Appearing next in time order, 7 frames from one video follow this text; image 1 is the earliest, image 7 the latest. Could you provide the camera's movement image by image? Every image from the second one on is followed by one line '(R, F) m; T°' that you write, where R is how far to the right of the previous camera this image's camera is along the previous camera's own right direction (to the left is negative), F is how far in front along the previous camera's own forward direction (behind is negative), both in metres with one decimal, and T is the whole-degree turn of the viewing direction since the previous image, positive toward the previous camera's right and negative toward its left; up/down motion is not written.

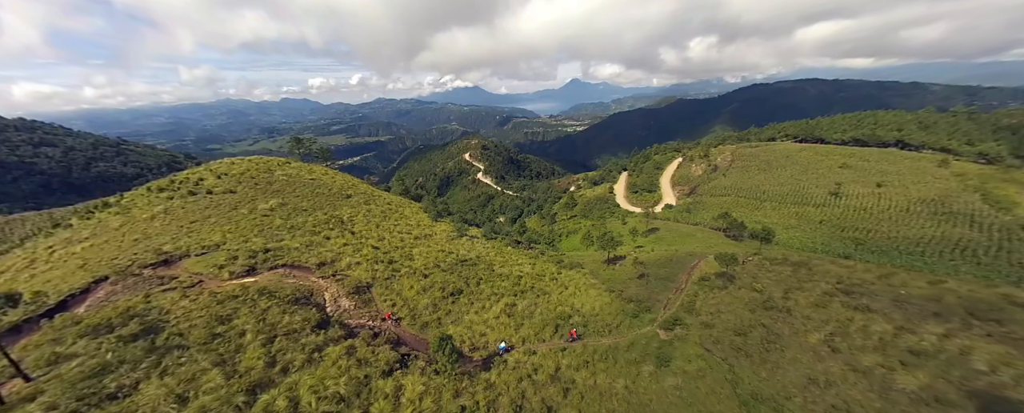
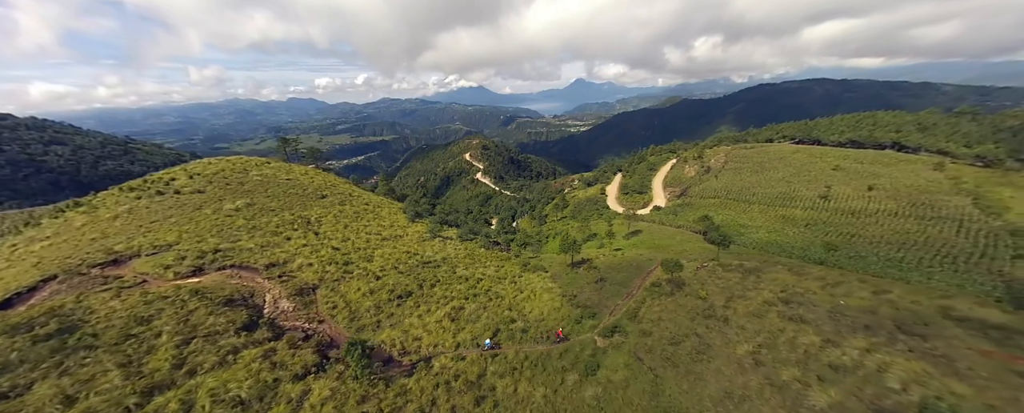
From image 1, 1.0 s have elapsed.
(+7.1, +0.6) m; -1°
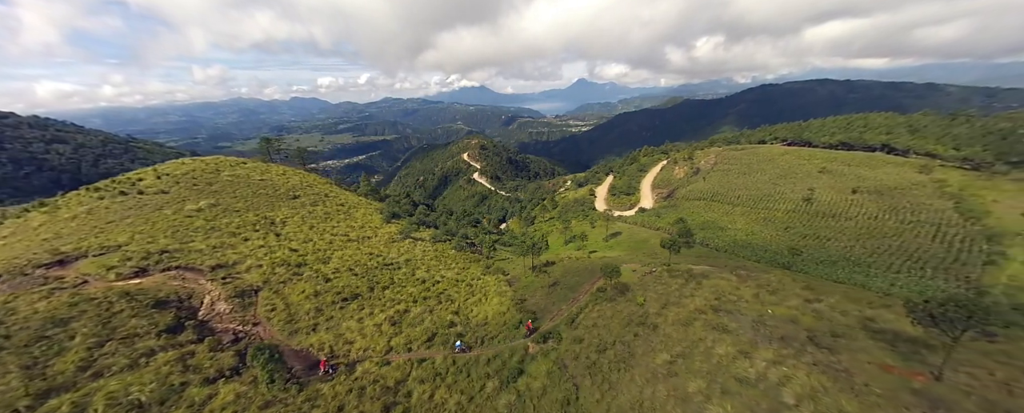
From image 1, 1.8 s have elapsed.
(+7.1, +0.5) m; 0°
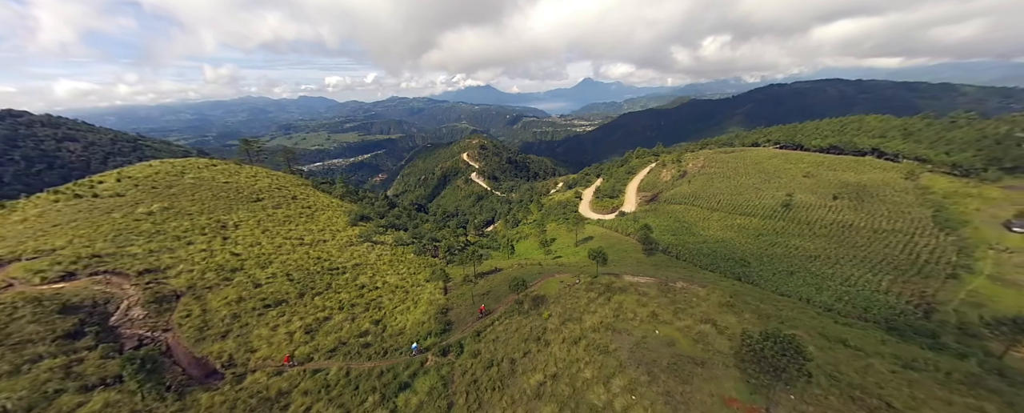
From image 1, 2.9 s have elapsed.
(+10.4, +0.7) m; -1°
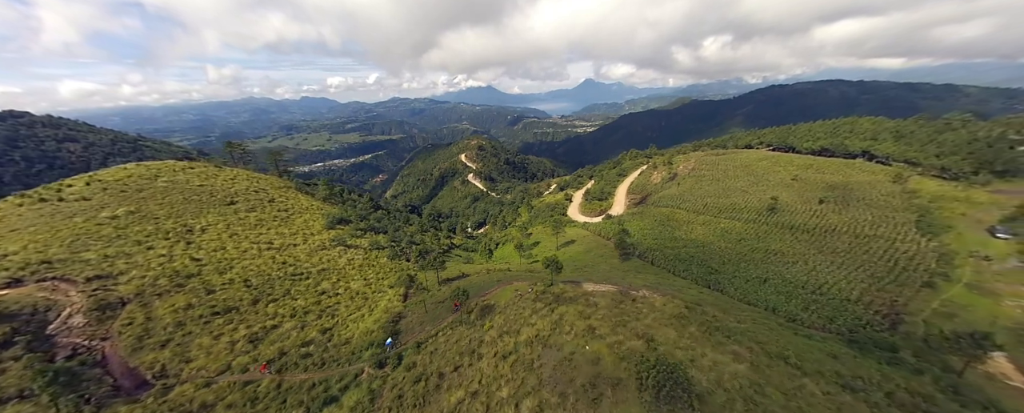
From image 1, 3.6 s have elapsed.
(+6.1, +0.8) m; 0°
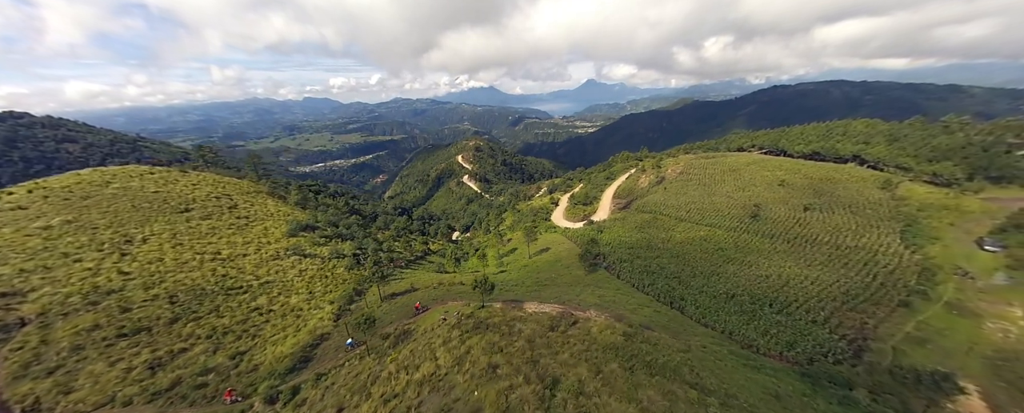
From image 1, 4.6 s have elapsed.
(+8.6, +2.8) m; 0°
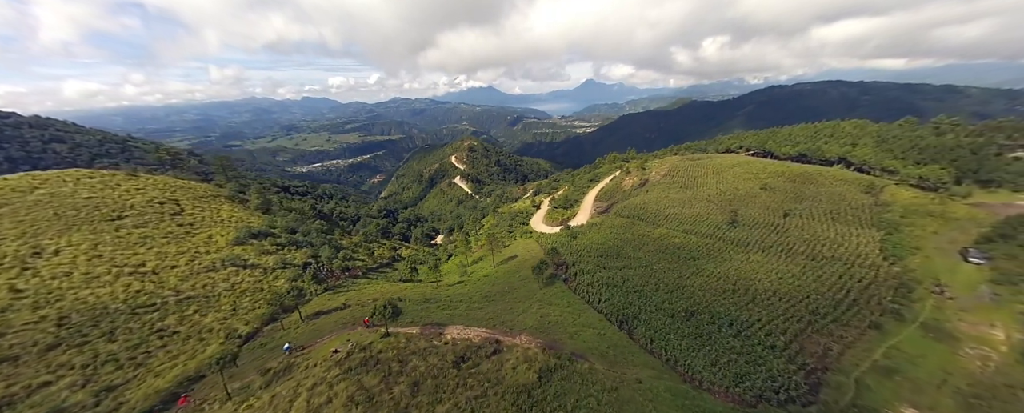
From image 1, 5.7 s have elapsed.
(+9.2, +4.0) m; 0°
